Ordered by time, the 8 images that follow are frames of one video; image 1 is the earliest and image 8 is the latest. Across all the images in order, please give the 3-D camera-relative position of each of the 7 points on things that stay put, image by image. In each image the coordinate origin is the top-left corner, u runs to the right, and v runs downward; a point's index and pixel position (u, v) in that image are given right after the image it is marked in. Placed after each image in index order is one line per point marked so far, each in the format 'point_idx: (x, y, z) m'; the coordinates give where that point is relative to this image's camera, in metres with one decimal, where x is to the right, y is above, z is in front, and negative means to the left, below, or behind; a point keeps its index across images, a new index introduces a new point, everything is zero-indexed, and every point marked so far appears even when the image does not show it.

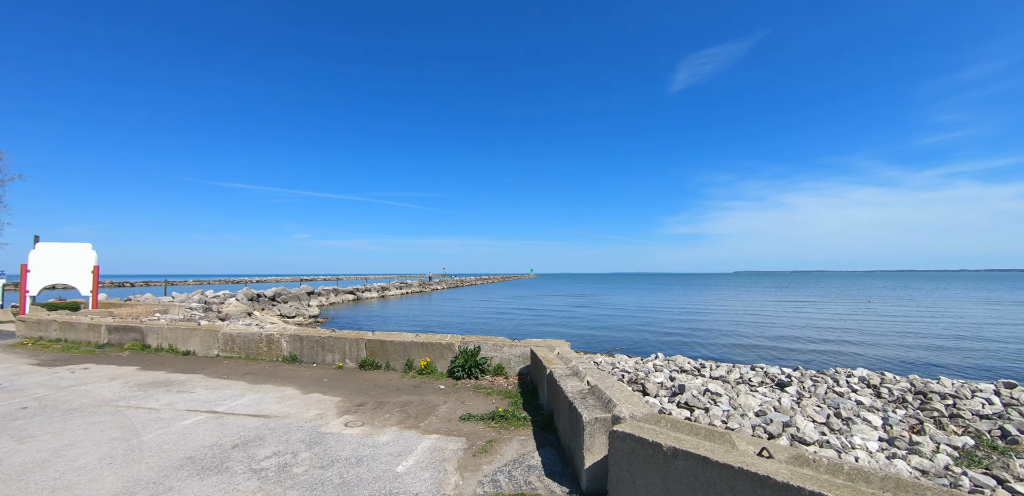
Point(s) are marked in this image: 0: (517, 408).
0: (0.0, -2.4, +6.0) m
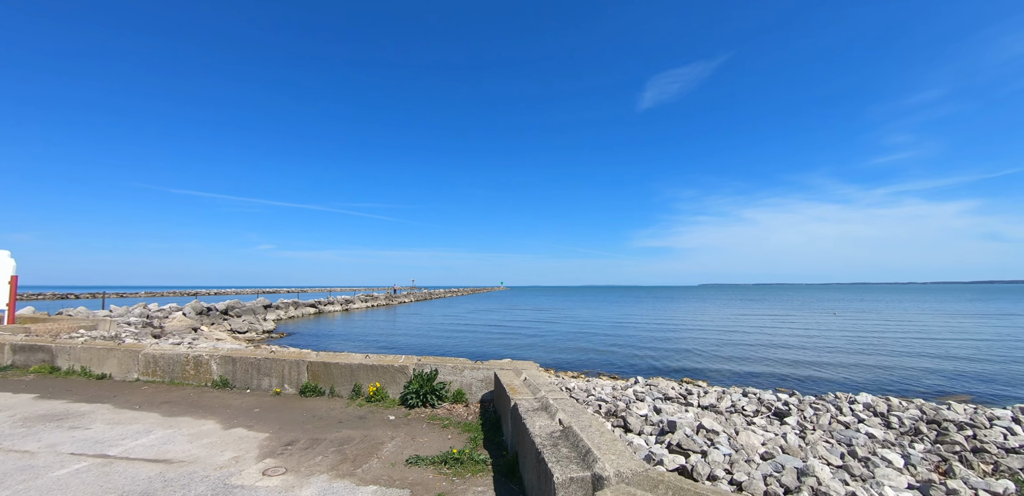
0: (-0.5, -2.5, +5.0) m
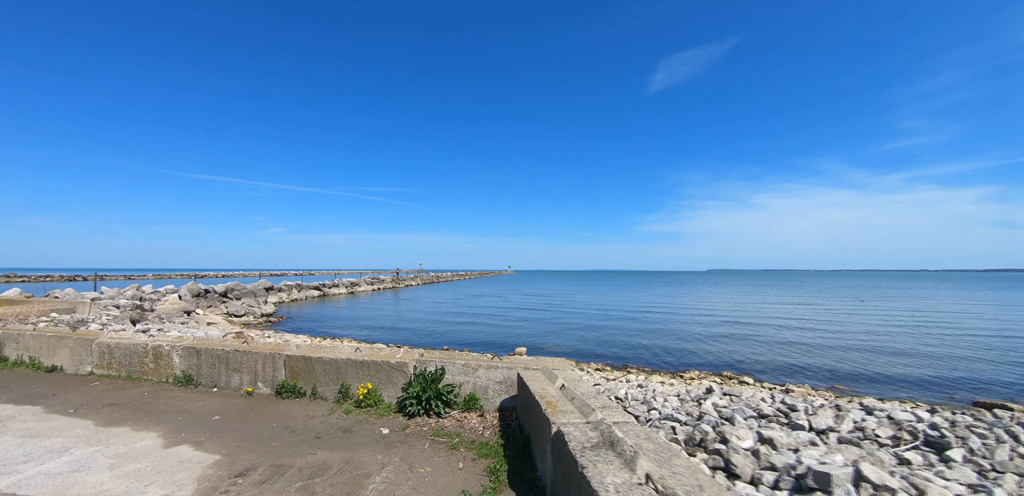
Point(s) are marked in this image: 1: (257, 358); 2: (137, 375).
0: (-0.1, -2.1, +3.5) m
1: (-4.0, -1.7, +6.4) m
2: (-6.5, -2.2, +7.1) m
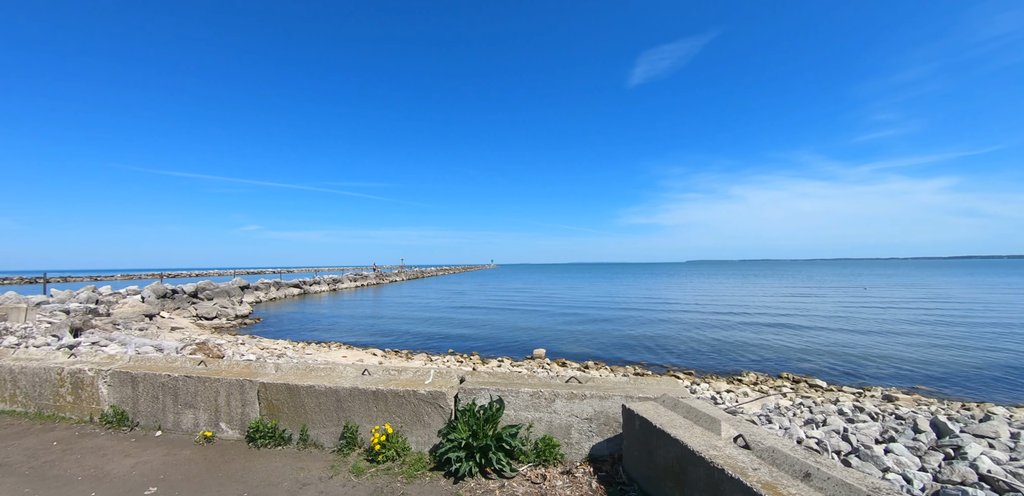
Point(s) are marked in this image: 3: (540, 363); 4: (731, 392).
0: (+0.8, -1.8, +1.7) m
1: (-3.2, -1.5, +4.4) m
2: (-5.7, -2.0, +5.0) m
3: (+0.8, -3.1, +11.0) m
4: (+4.3, -2.9, +8.1) m
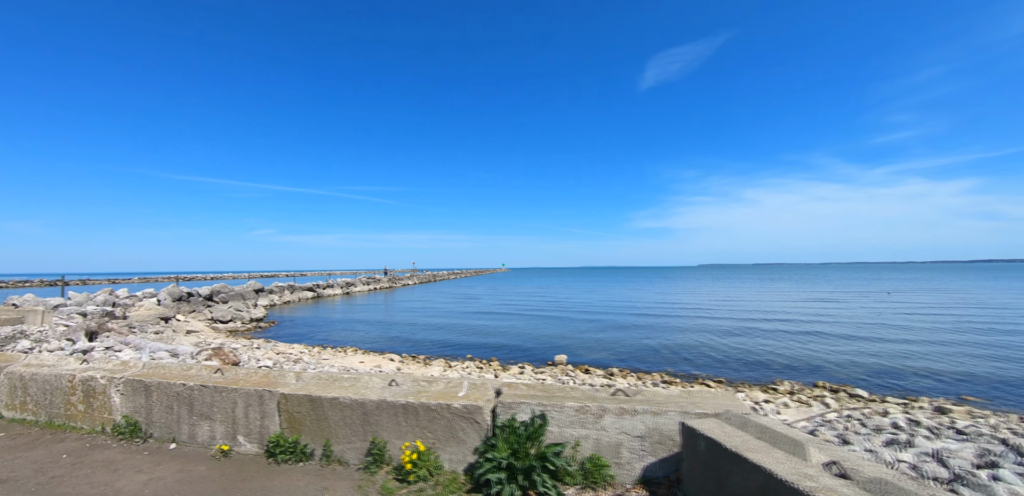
0: (+1.2, -1.8, +1.3) m
1: (-2.8, -1.5, +4.1) m
2: (-5.3, -2.0, +4.7) m
3: (+1.3, -3.2, +10.6) m
4: (+4.8, -2.9, +7.6) m
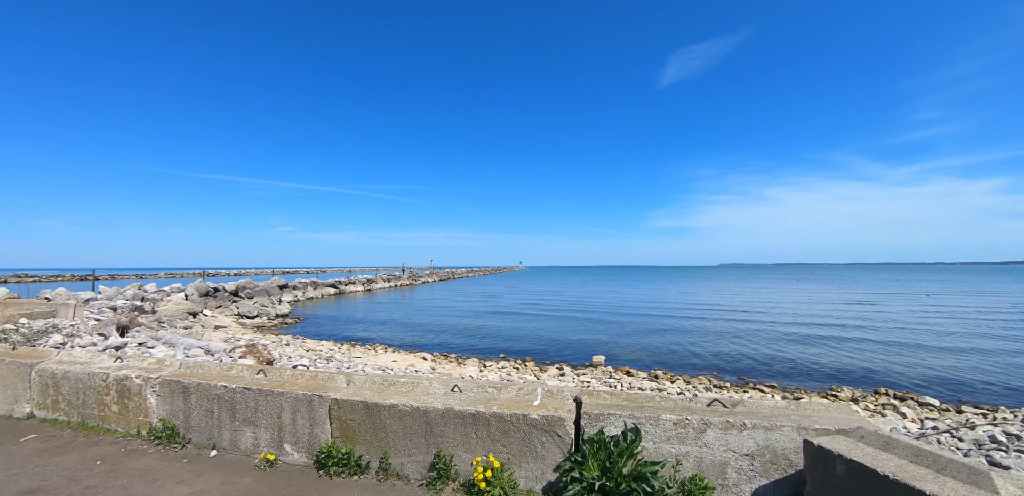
0: (+1.8, -1.7, +0.7) m
1: (-2.1, -1.4, +3.7) m
2: (-4.5, -1.9, +4.4) m
3: (+2.3, -3.1, +10.0) m
4: (+5.6, -2.8, +6.9) m
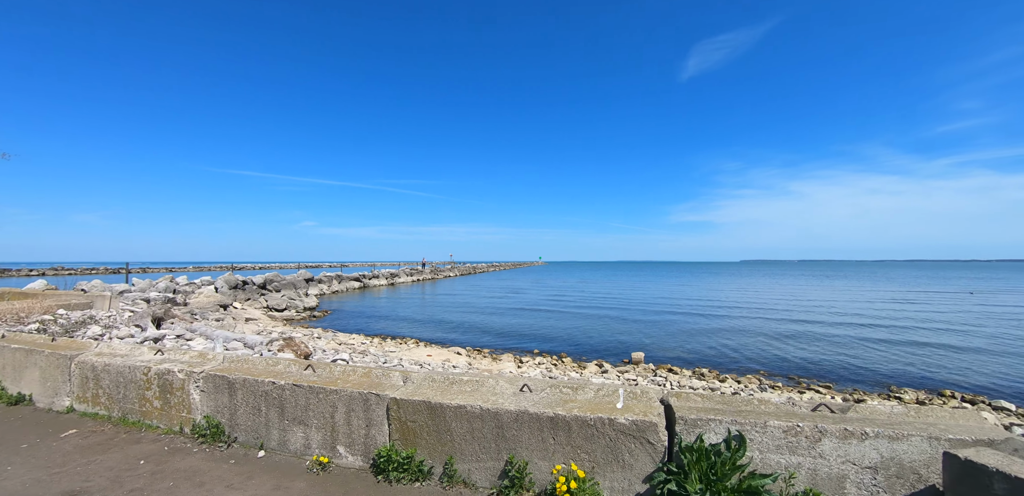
0: (+2.3, -1.6, +0.3) m
1: (-1.5, -1.3, +3.4) m
2: (-3.9, -1.7, +4.2) m
3: (+3.1, -2.9, +9.6) m
4: (+6.4, -2.7, +6.3) m
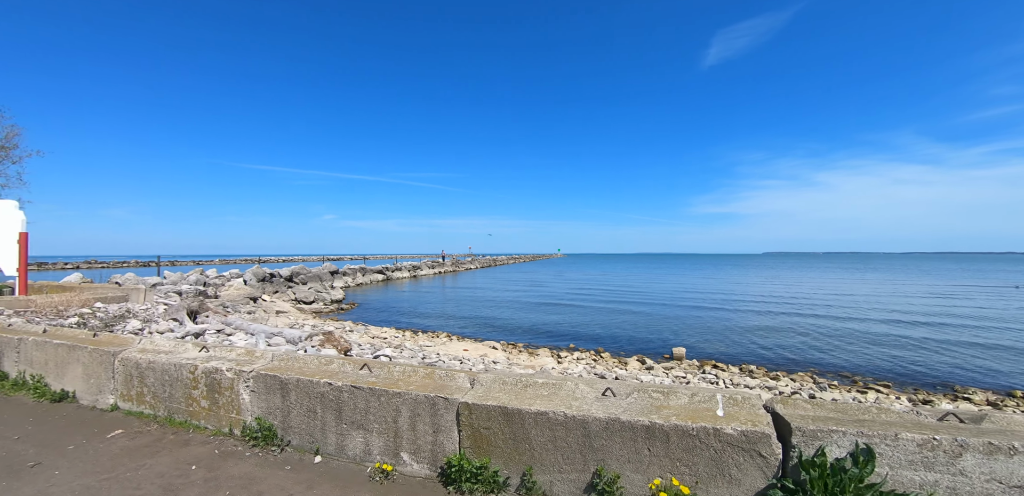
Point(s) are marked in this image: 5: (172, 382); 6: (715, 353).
0: (+2.8, -1.6, -0.2) m
1: (-0.9, -1.2, +3.1) m
2: (-3.2, -1.7, +4.0) m
3: (+4.0, -2.7, +9.1) m
4: (+7.1, -2.5, +5.7) m
5: (-3.4, -1.3, +4.0) m
6: (+6.3, -3.2, +12.6) m
